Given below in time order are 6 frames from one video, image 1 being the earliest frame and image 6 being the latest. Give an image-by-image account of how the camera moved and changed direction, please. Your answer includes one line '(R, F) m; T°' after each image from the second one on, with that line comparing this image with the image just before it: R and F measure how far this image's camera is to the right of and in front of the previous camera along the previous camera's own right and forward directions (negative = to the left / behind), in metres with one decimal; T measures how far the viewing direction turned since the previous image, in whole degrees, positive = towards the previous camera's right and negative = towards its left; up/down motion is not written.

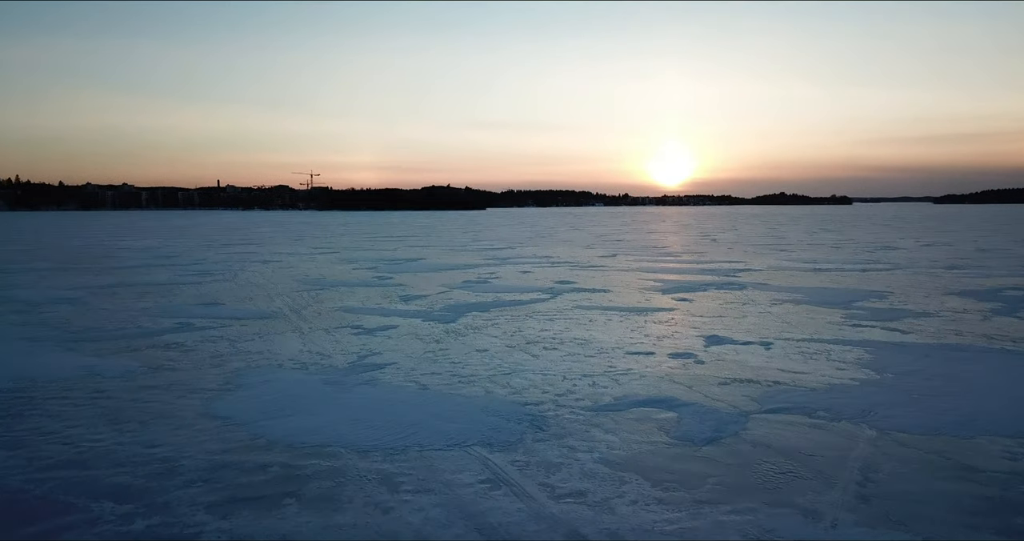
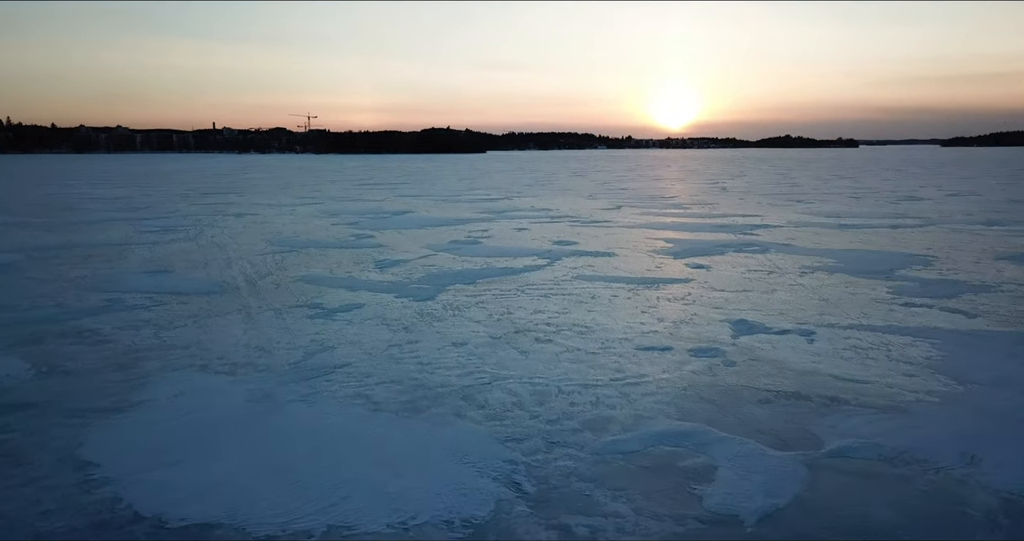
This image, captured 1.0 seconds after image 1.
(+0.1, +1.1) m; 0°
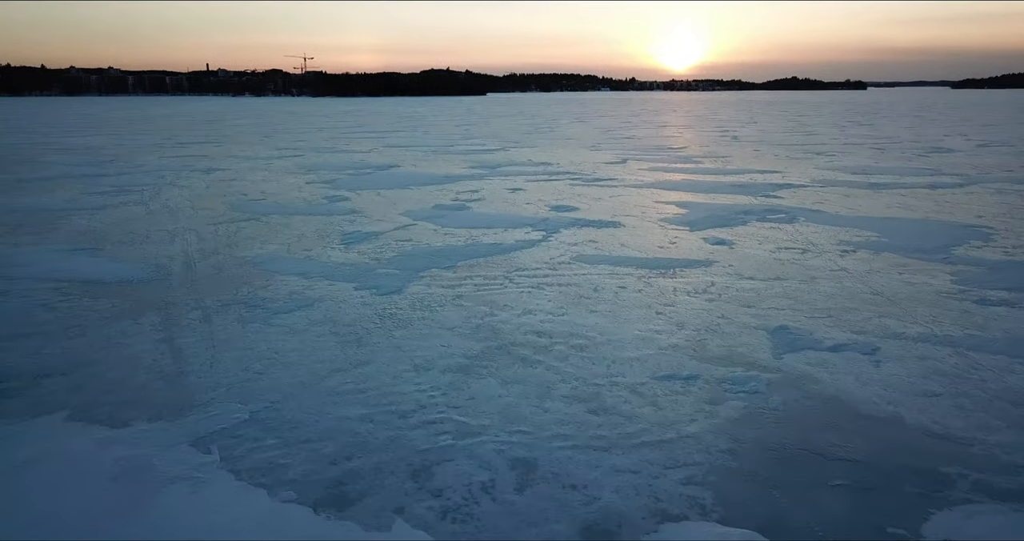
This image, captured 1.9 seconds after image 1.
(+0.1, +1.1) m; 0°
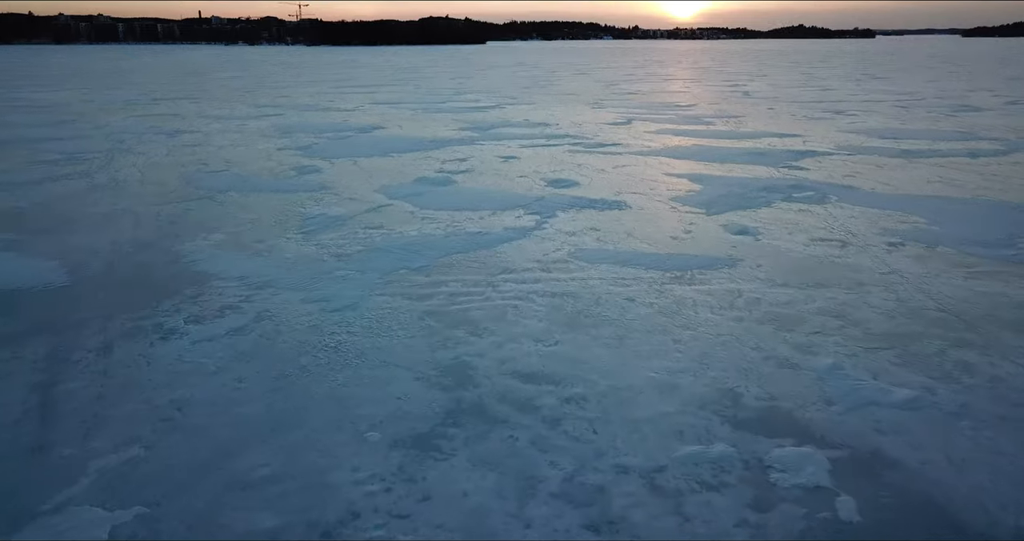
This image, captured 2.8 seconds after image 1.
(+0.1, +0.9) m; 0°
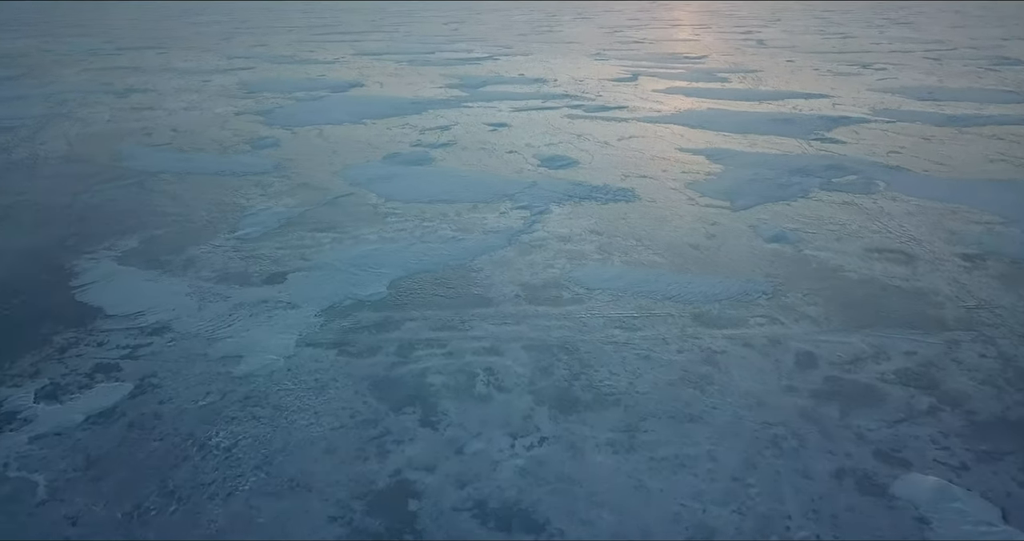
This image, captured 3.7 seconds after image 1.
(+0.1, +1.1) m; 0°
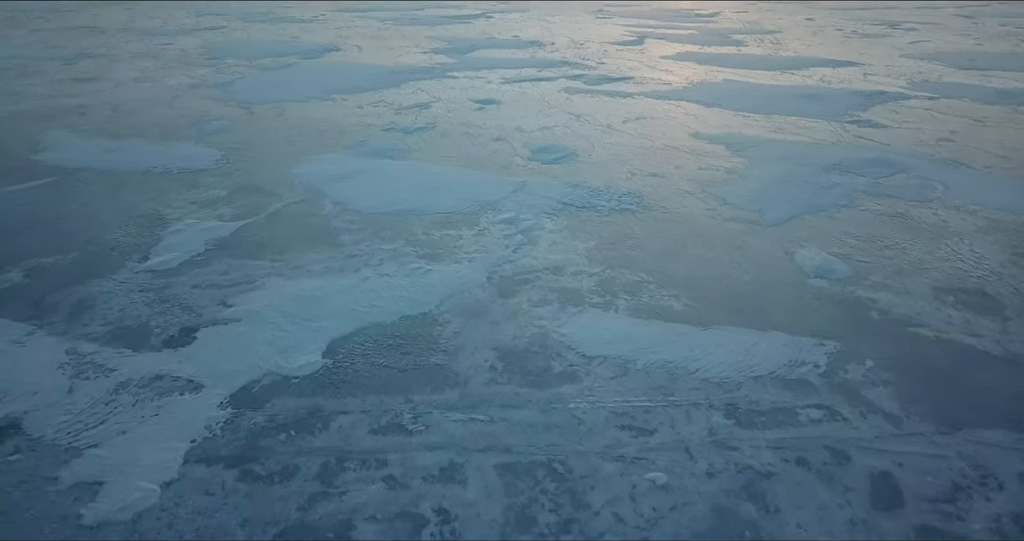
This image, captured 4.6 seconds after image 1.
(+0.1, +0.9) m; 0°
